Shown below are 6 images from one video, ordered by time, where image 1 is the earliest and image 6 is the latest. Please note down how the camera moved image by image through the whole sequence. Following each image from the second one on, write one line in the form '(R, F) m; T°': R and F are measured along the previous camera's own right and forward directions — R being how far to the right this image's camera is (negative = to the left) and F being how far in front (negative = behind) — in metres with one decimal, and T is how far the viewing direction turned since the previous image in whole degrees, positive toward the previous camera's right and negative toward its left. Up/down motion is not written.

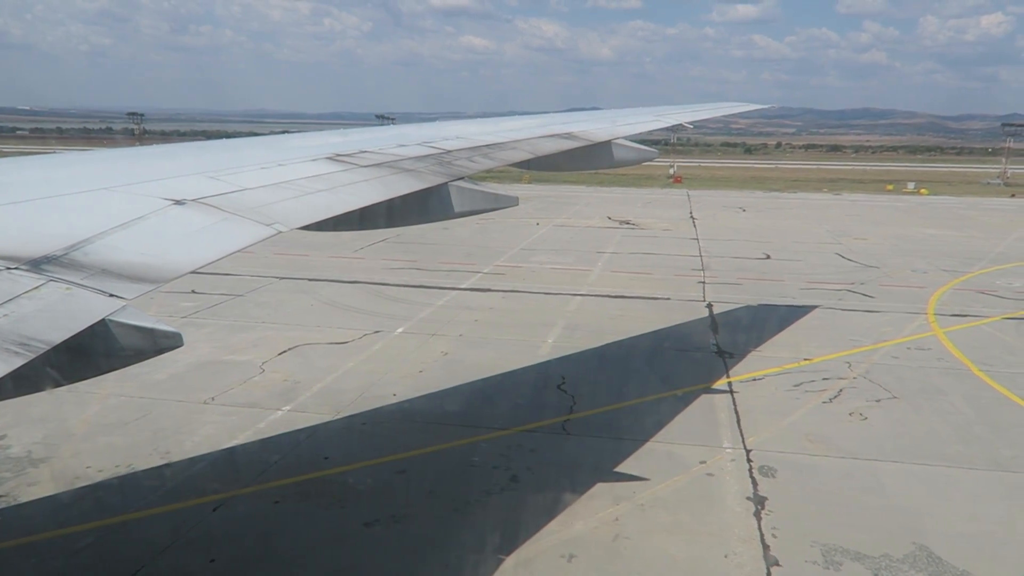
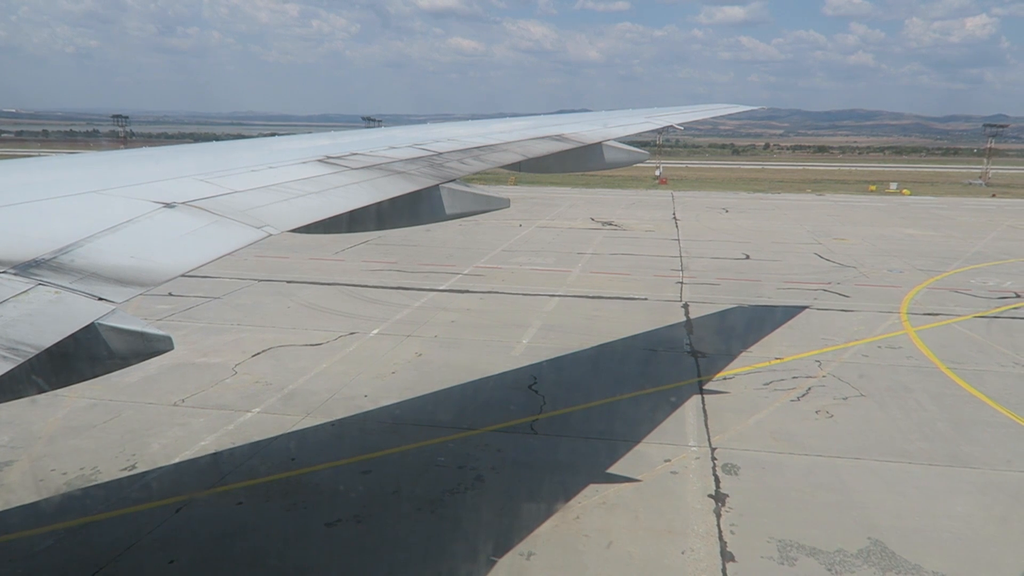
(+0.3, -0.1) m; +1°
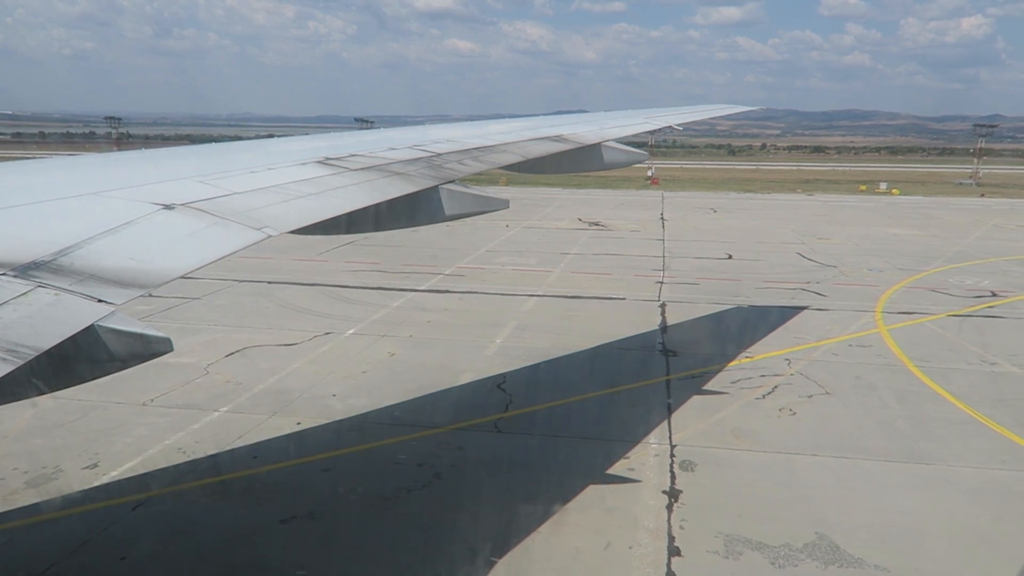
(+0.5, -0.1) m; 0°
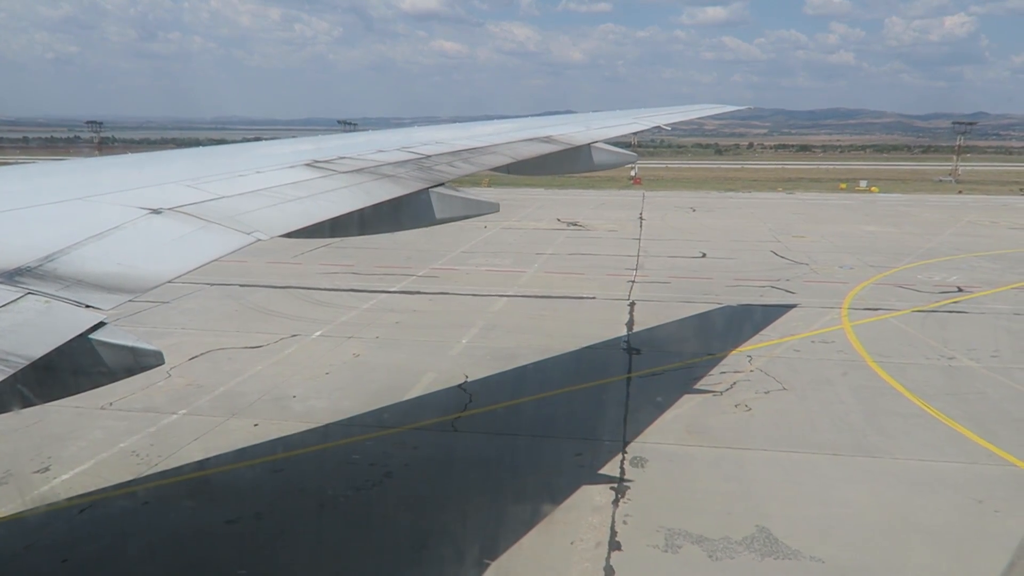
(+0.5, -0.1) m; +1°
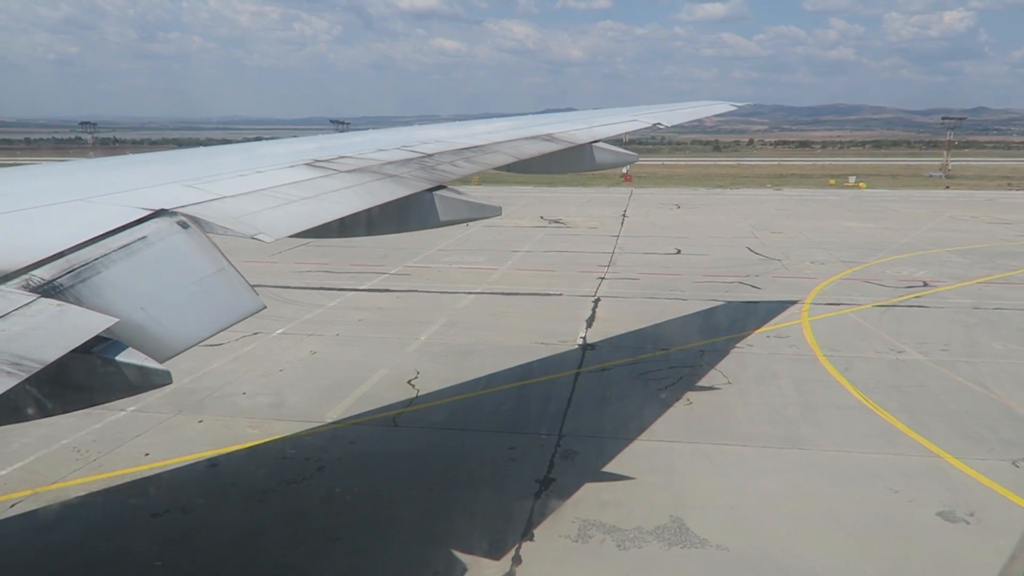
(+0.9, -0.1) m; 0°
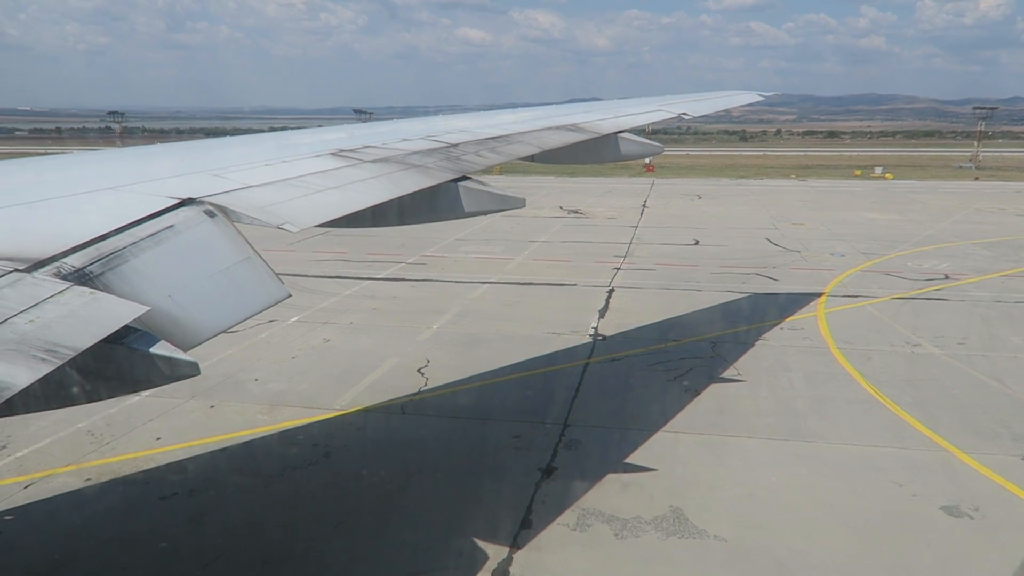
(+0.2, 0.0) m; -2°
